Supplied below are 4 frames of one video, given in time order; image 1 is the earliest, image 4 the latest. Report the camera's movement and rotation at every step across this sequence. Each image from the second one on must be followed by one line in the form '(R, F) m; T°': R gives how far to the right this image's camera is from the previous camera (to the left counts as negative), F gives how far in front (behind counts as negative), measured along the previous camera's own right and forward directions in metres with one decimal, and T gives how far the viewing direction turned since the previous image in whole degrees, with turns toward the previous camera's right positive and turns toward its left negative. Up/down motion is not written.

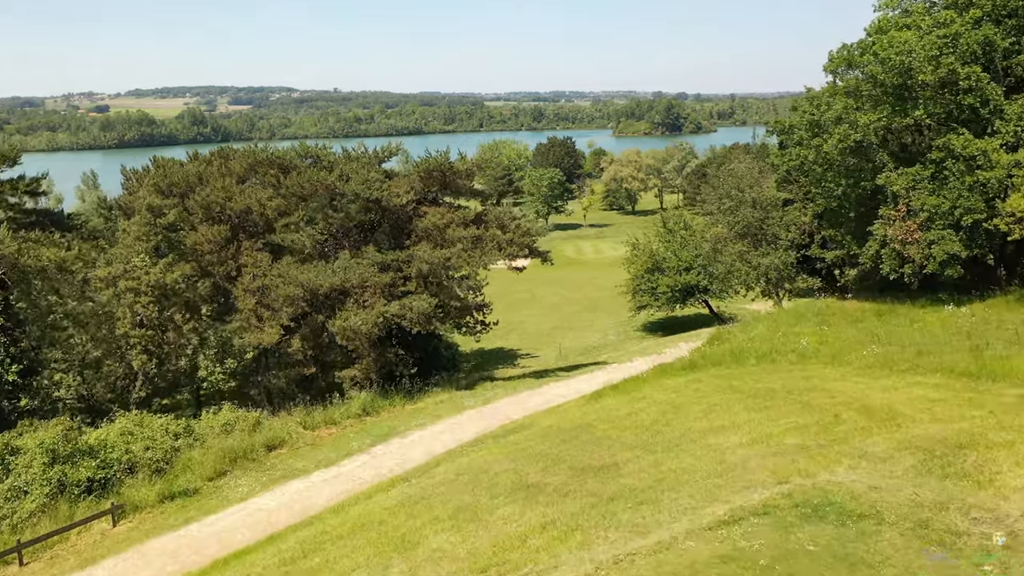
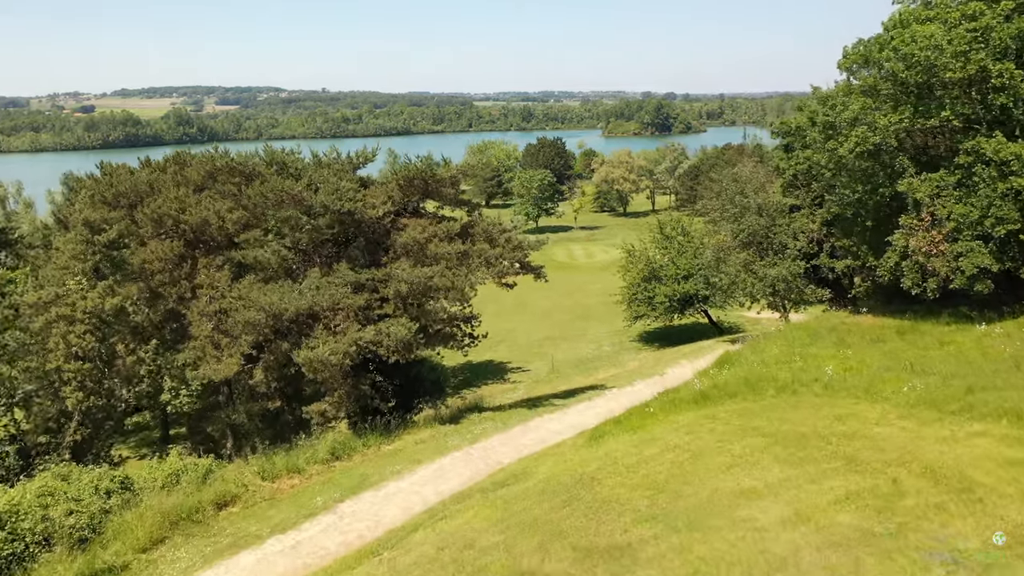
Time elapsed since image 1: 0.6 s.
(0.0, +2.1) m; +1°
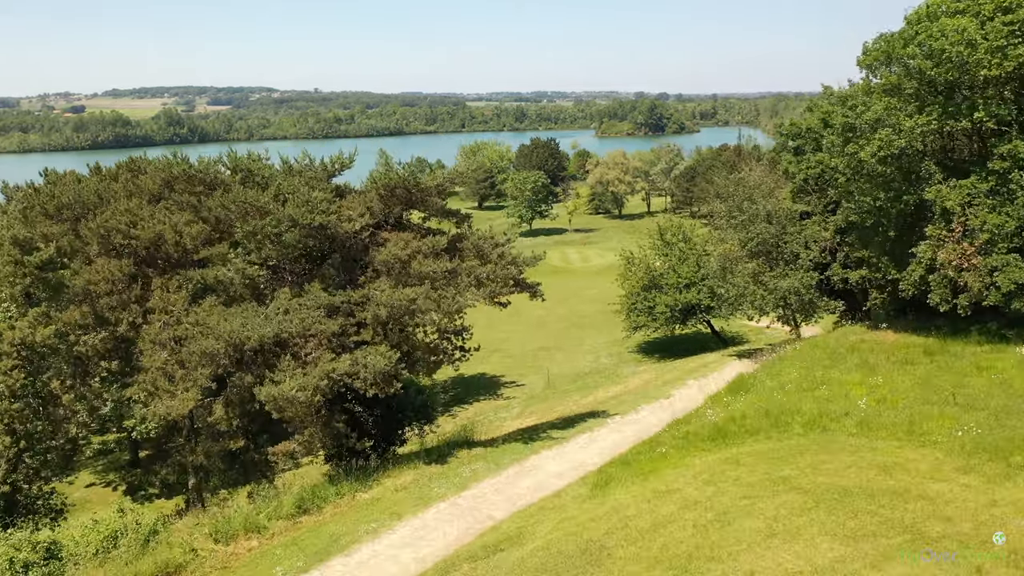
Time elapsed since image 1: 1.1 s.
(0.0, +1.9) m; 0°
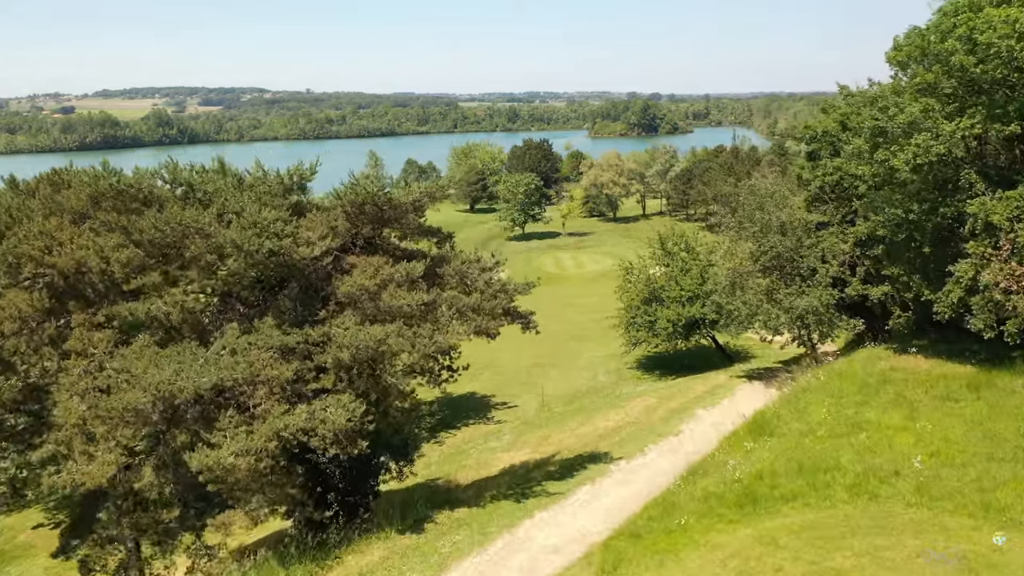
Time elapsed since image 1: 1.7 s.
(+0.1, +2.4) m; 0°
